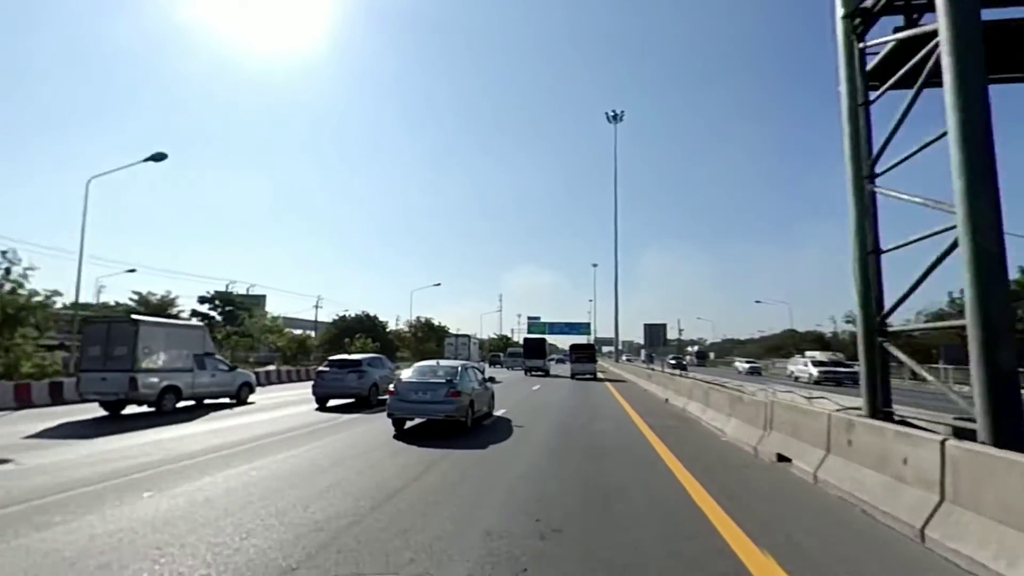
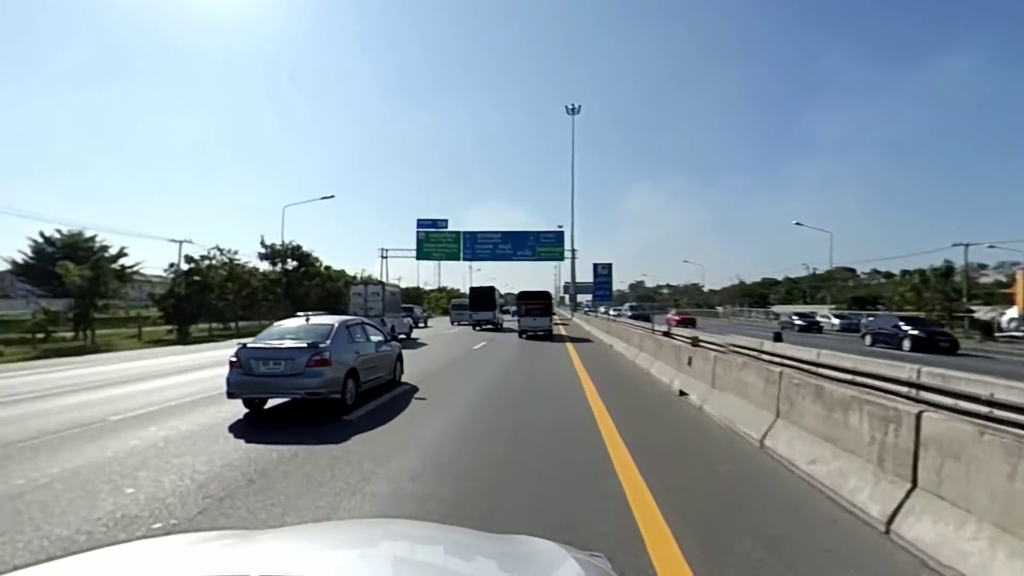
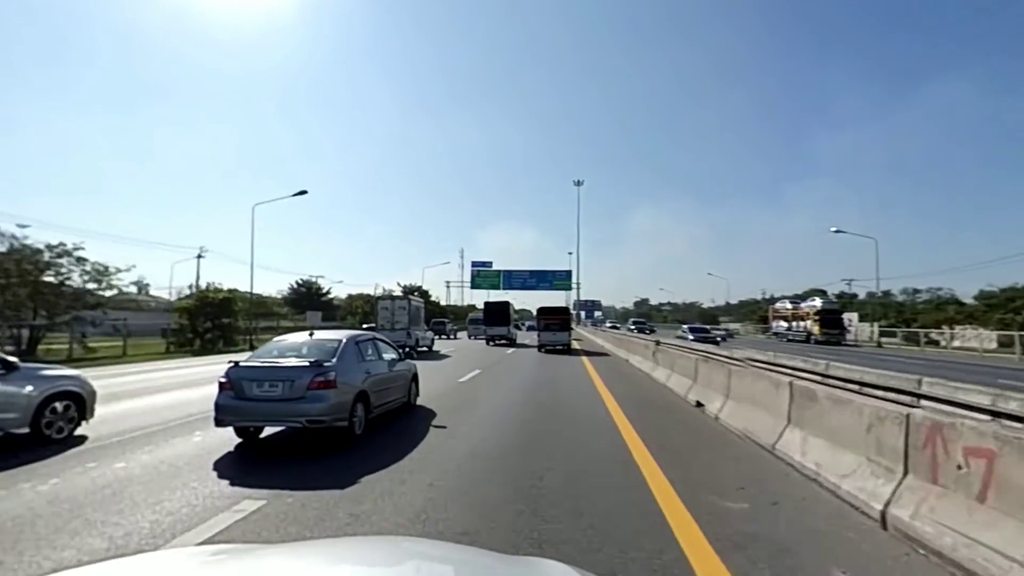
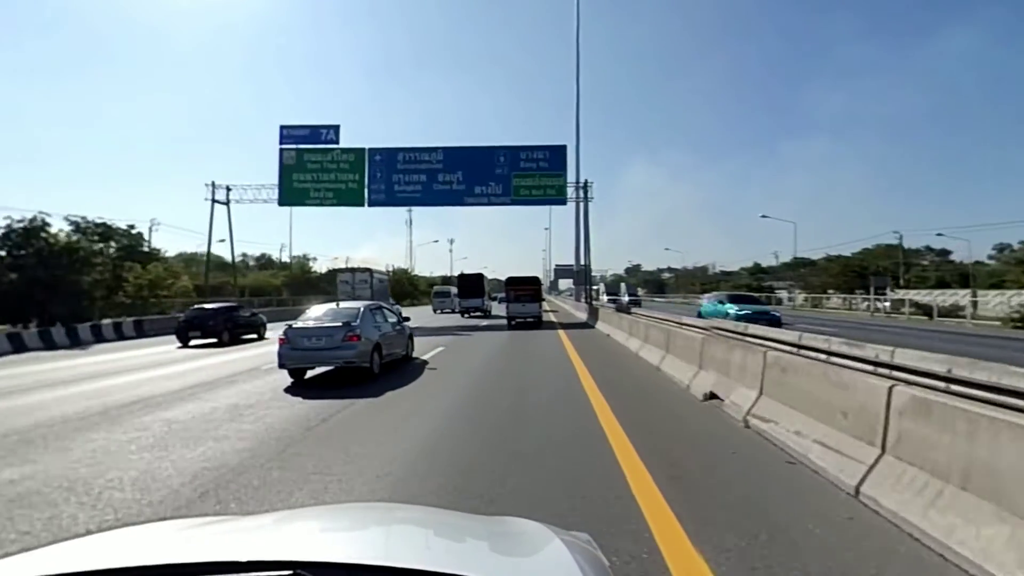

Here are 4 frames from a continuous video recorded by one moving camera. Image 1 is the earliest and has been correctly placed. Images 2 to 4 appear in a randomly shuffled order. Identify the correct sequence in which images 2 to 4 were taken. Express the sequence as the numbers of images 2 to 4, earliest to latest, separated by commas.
3, 2, 4
